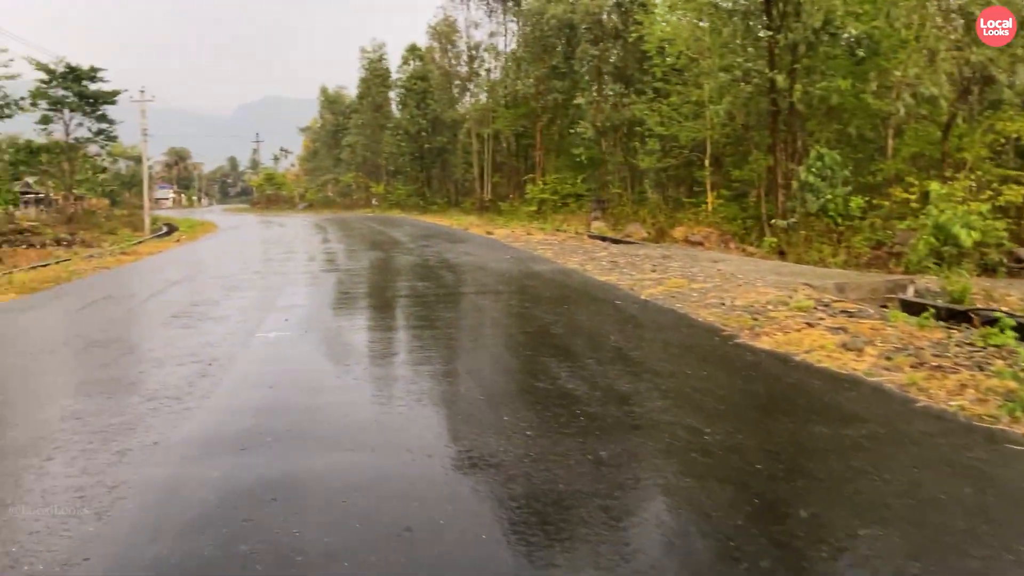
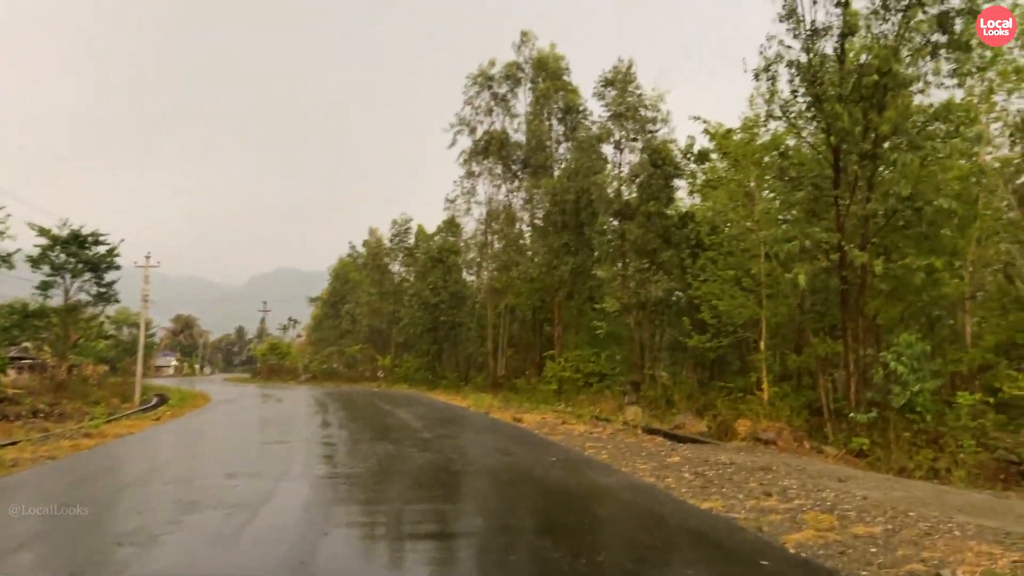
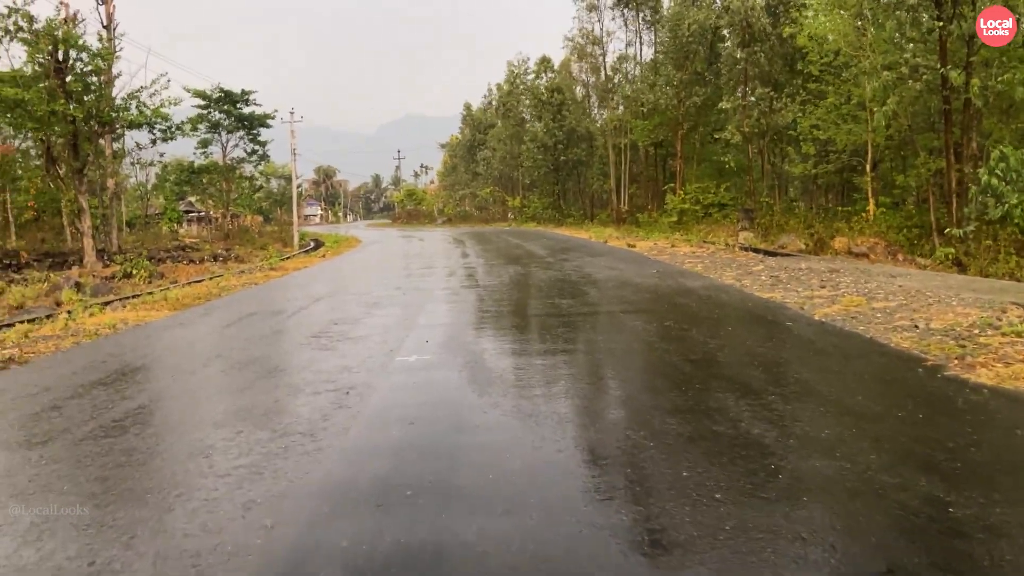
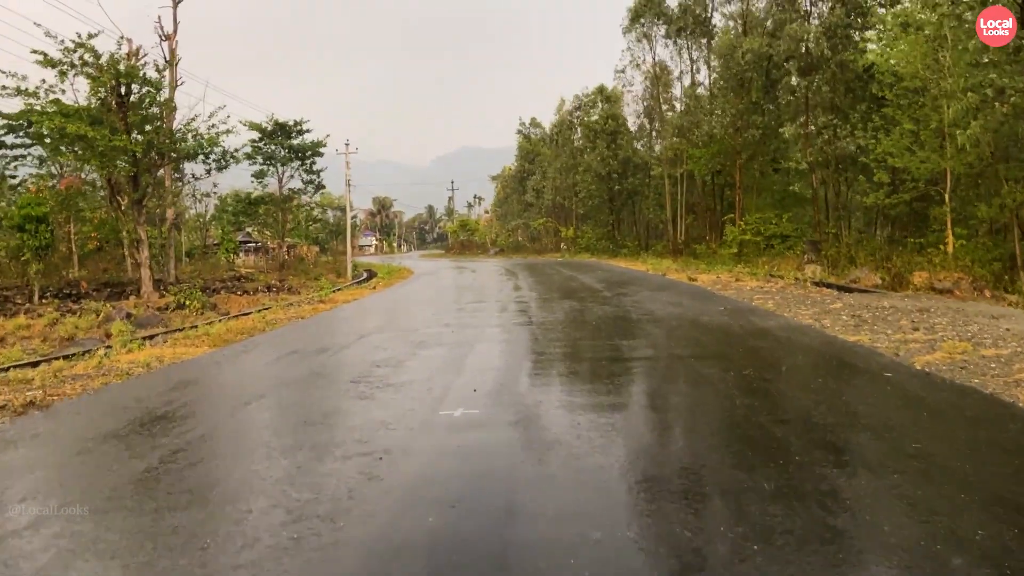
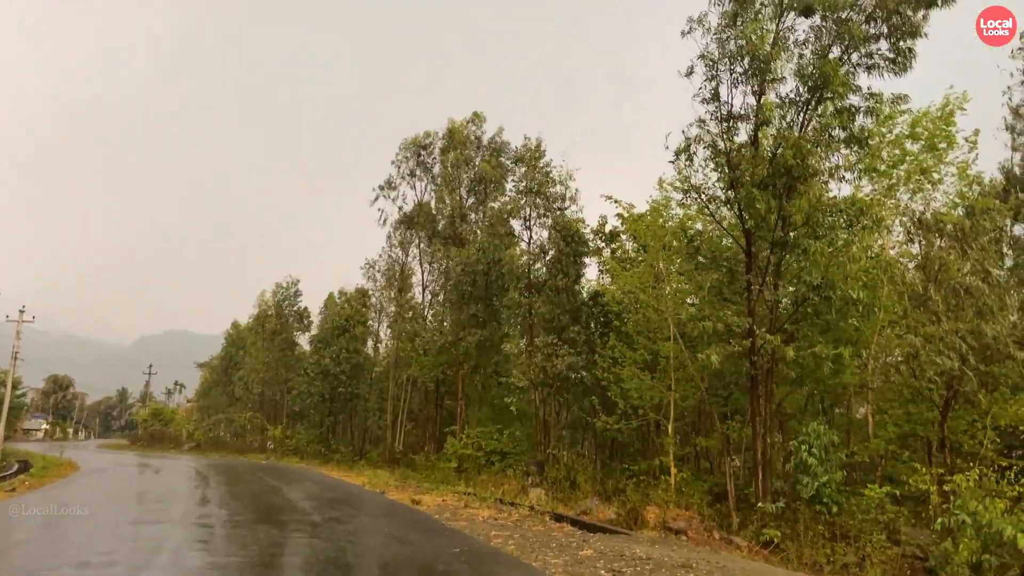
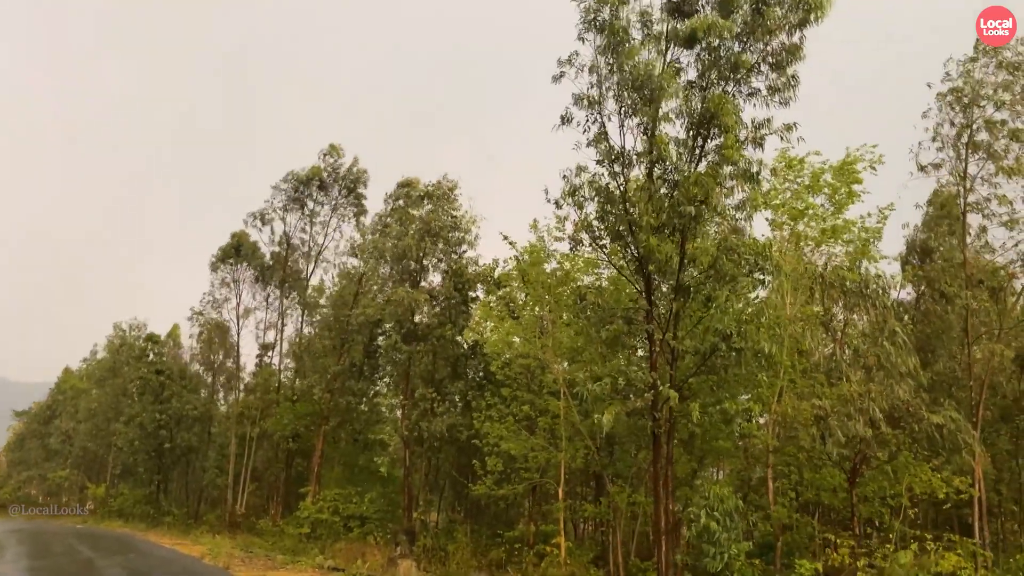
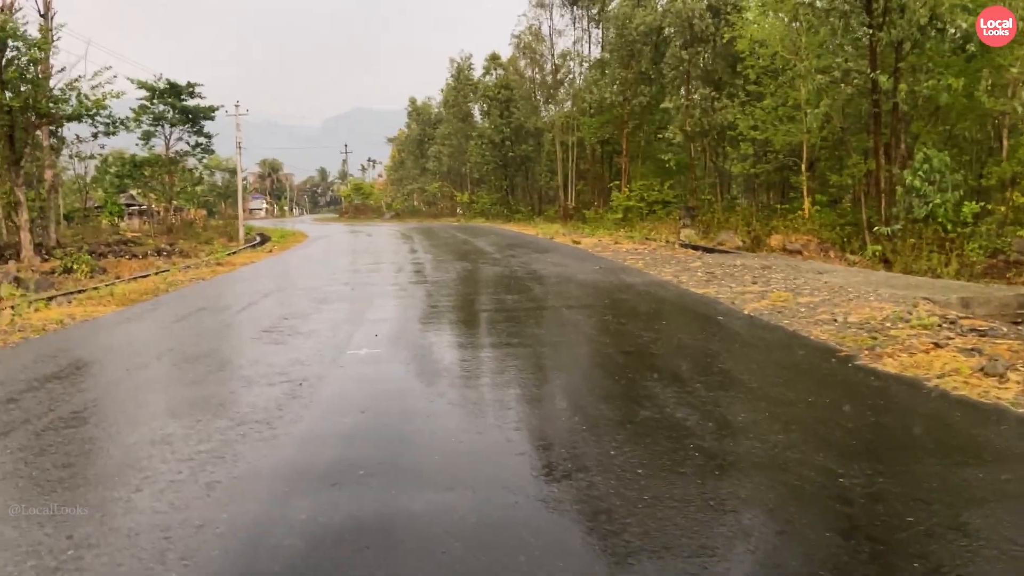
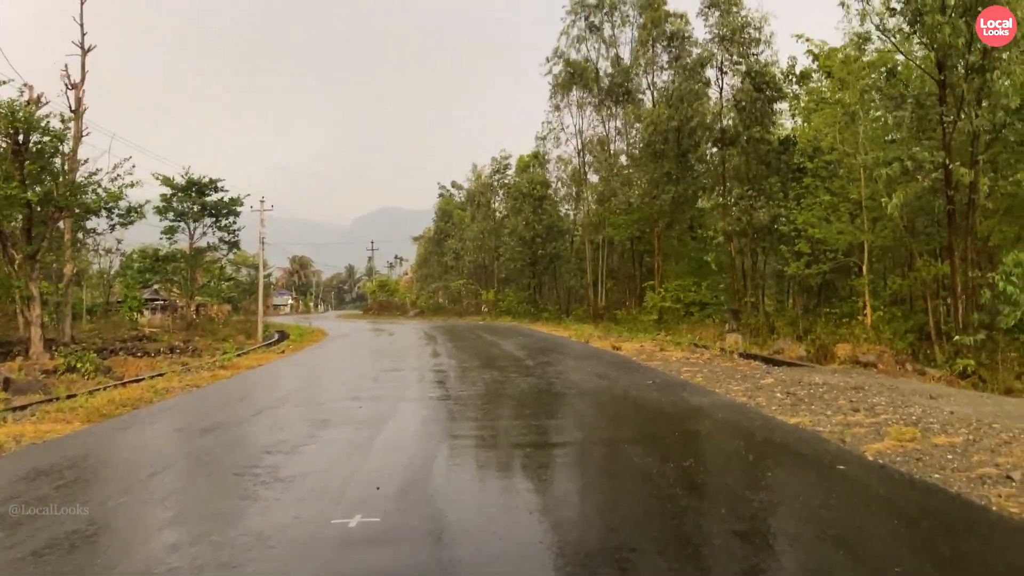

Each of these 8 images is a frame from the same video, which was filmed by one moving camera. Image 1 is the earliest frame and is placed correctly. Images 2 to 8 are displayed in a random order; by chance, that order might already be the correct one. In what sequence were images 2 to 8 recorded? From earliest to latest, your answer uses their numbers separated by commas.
7, 3, 4, 8, 2, 5, 6
